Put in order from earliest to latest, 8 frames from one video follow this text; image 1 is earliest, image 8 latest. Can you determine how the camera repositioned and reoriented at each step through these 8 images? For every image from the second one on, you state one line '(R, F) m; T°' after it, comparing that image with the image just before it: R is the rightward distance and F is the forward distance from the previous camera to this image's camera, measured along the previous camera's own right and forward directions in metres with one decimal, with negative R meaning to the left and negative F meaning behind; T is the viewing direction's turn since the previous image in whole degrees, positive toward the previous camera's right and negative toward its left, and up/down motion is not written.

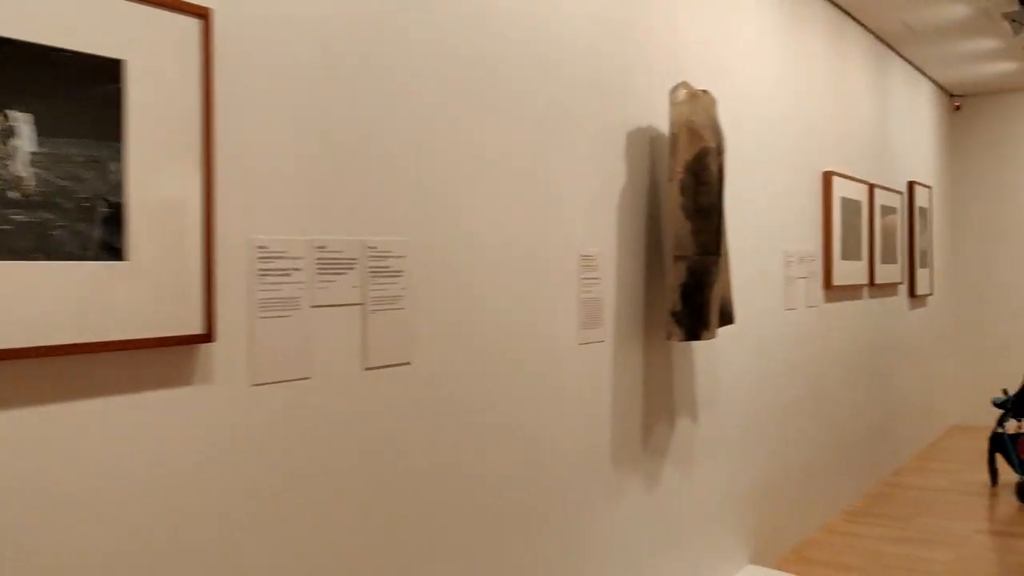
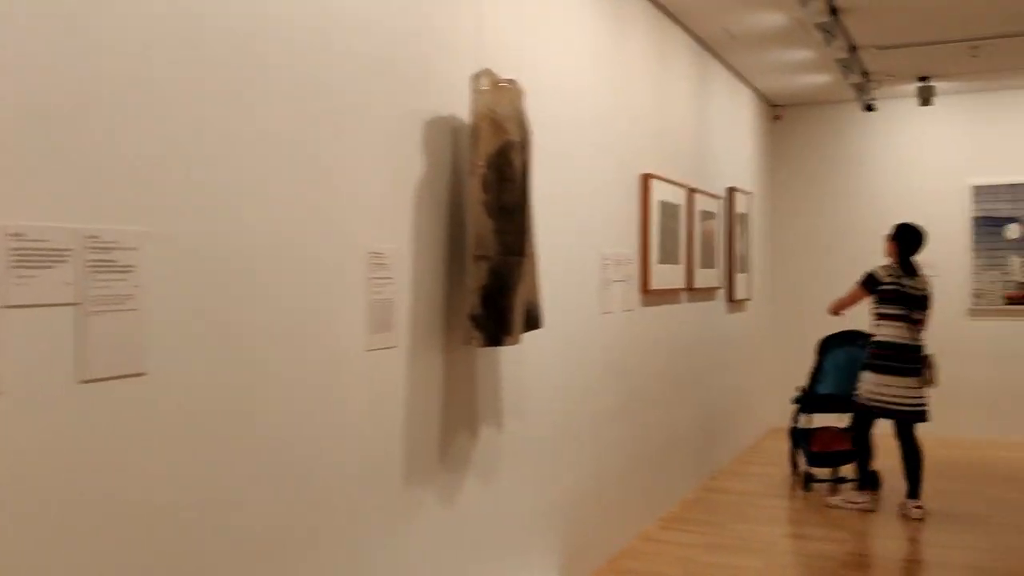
(+0.1, +0.2) m; +9°
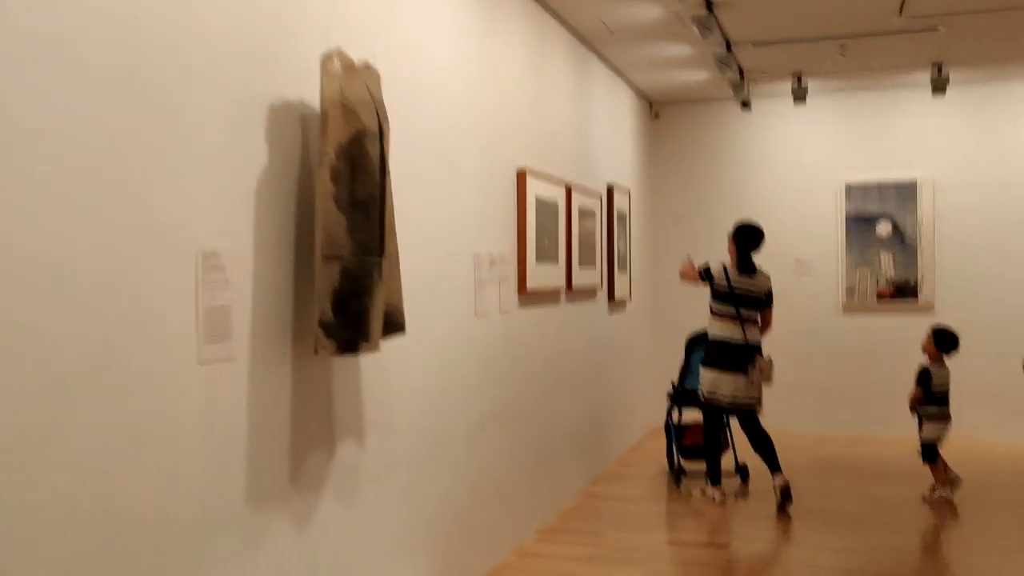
(+0.1, +0.2) m; +7°
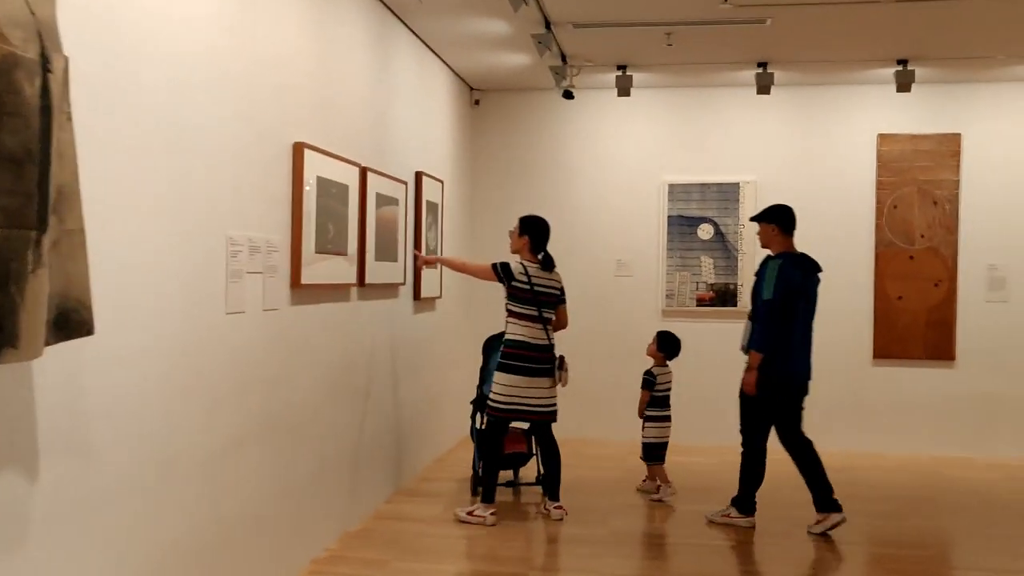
(+0.2, +0.5) m; +9°
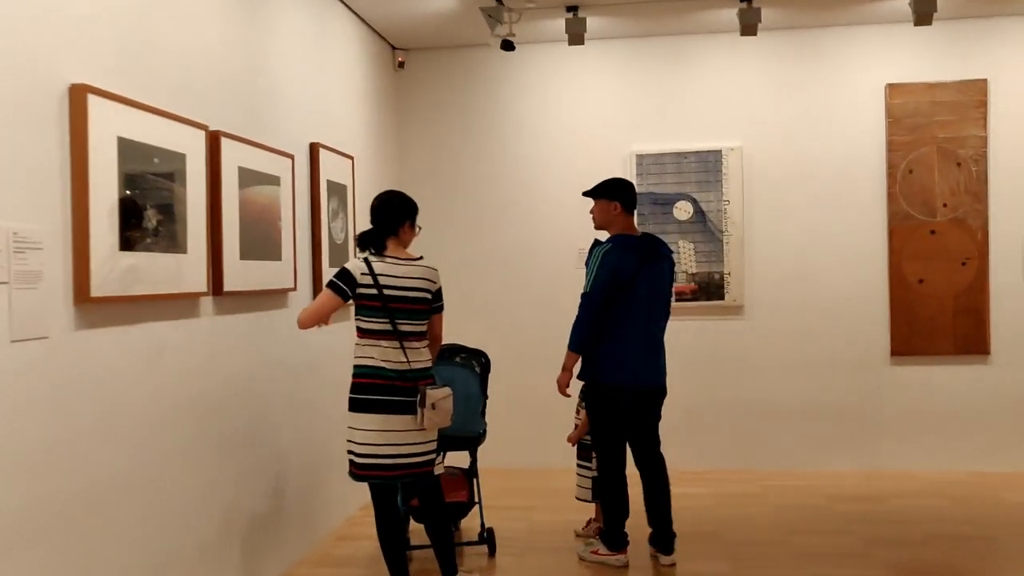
(+0.2, +1.1) m; +2°
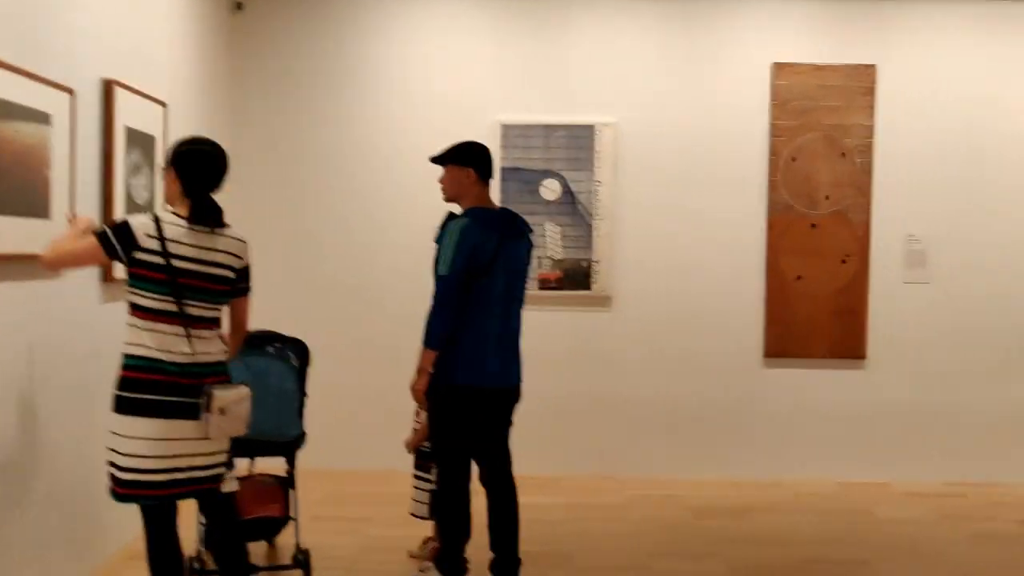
(+0.1, +0.5) m; +7°
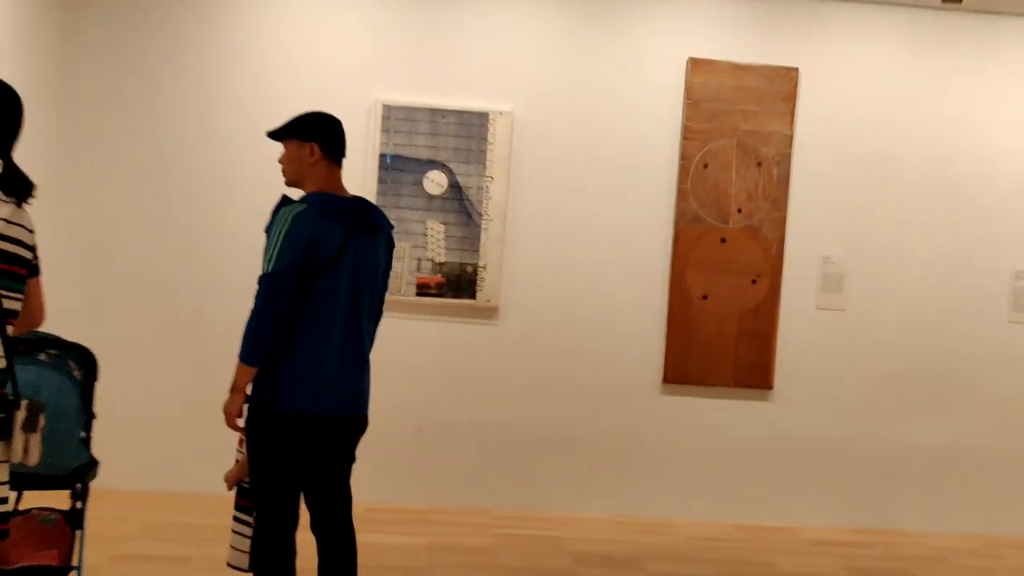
(+0.2, +0.5) m; +5°
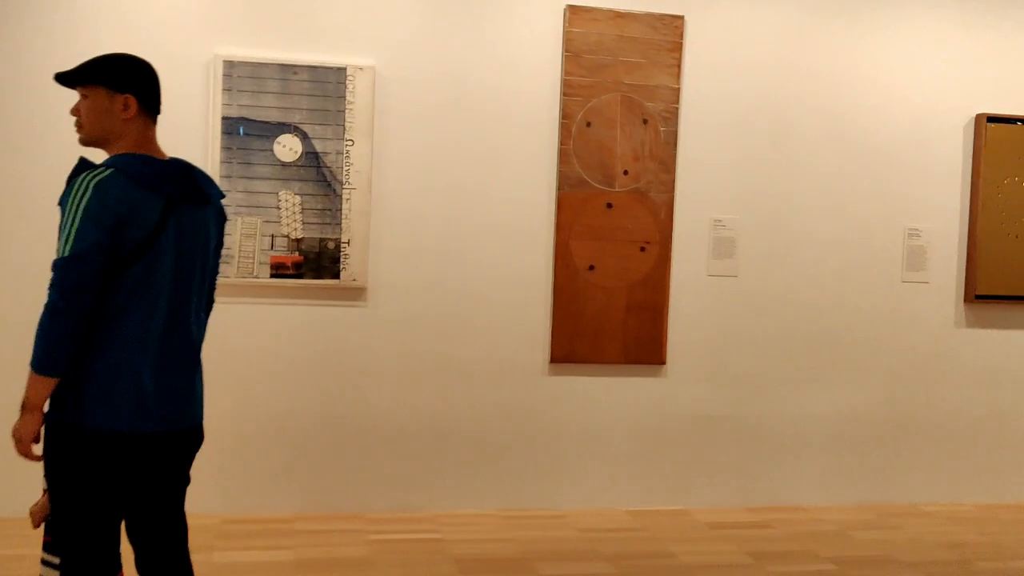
(0.0, +0.4) m; +7°
